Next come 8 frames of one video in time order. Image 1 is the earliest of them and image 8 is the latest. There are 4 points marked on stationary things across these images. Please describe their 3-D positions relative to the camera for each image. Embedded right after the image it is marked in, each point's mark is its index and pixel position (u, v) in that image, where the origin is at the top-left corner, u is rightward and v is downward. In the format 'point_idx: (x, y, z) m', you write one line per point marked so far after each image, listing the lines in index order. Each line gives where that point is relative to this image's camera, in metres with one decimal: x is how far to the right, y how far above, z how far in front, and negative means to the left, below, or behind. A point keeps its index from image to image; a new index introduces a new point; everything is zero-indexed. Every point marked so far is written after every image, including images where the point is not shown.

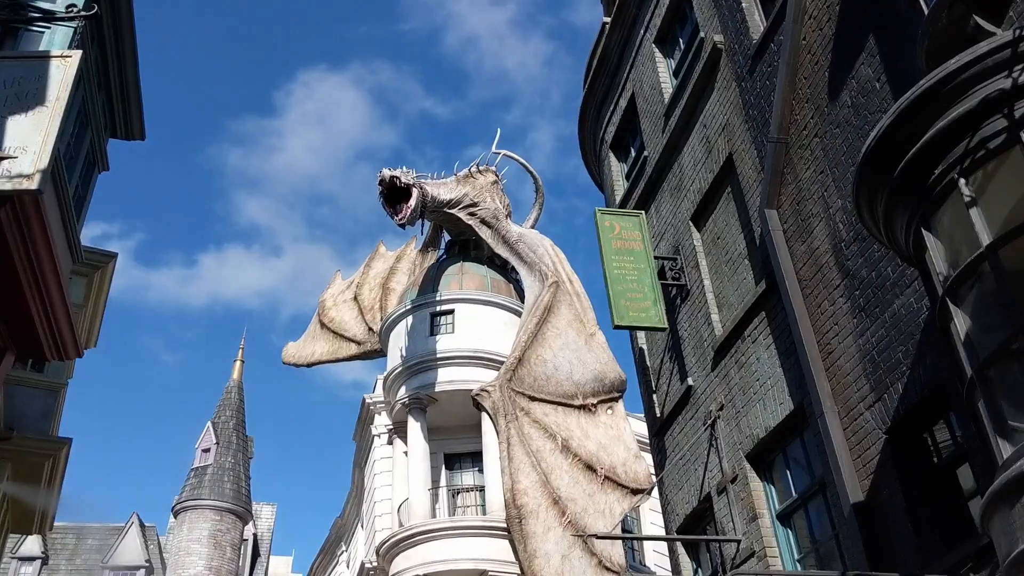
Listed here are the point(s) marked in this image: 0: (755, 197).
0: (+2.7, +1.0, +9.2) m
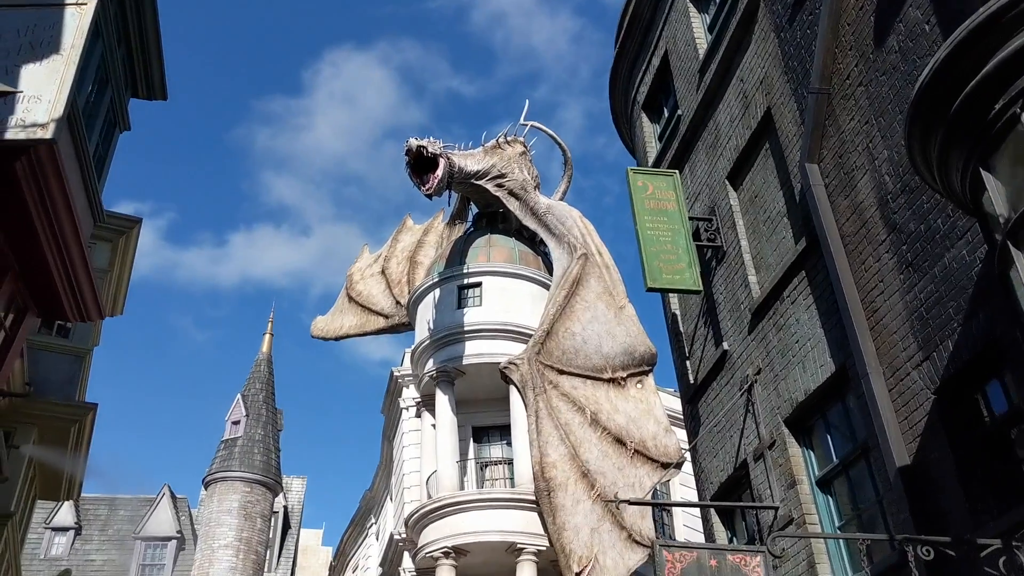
0: (+3.0, +1.5, +8.8) m
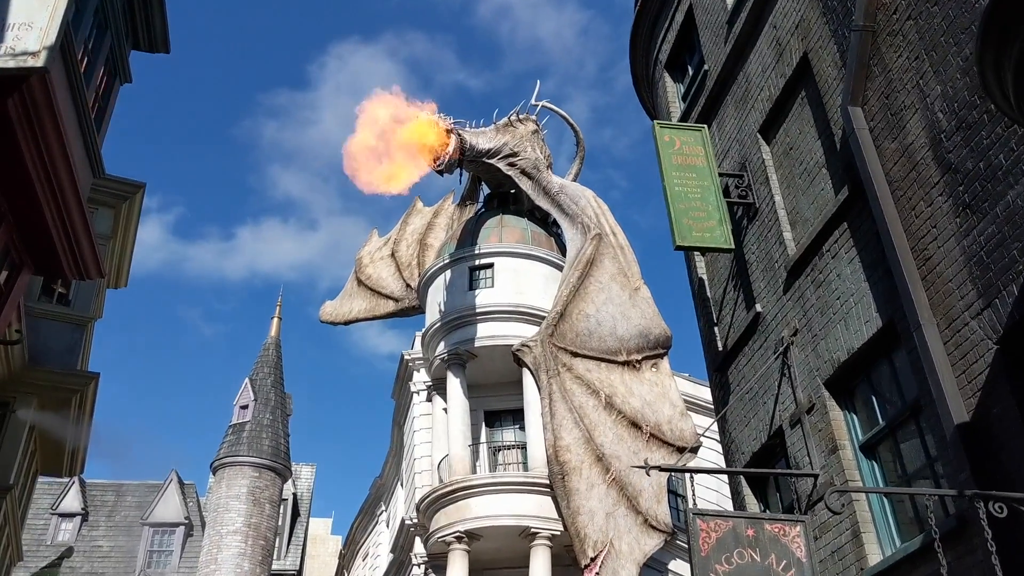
0: (+3.3, +1.9, +8.3) m
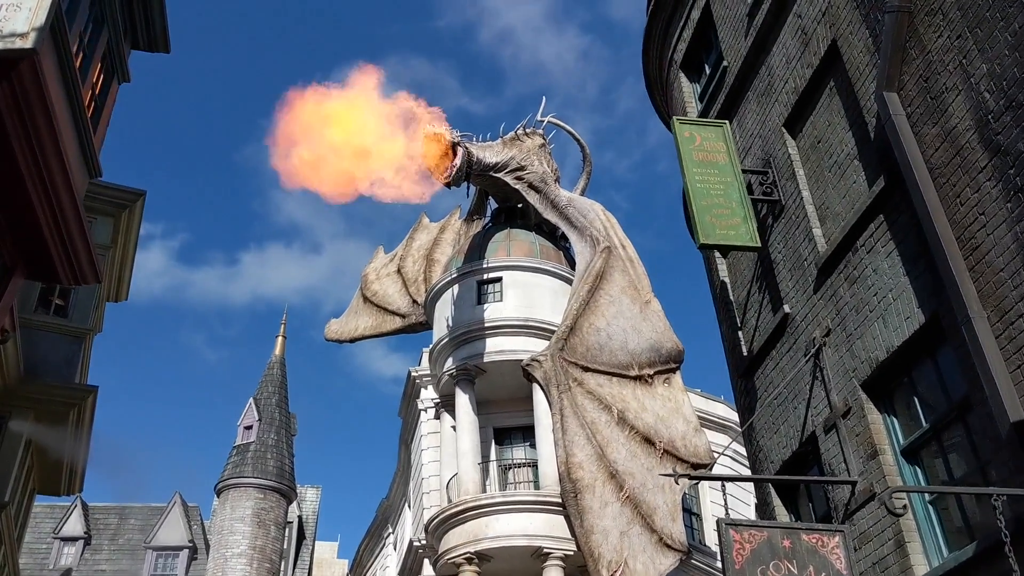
0: (+3.4, +2.0, +7.9) m
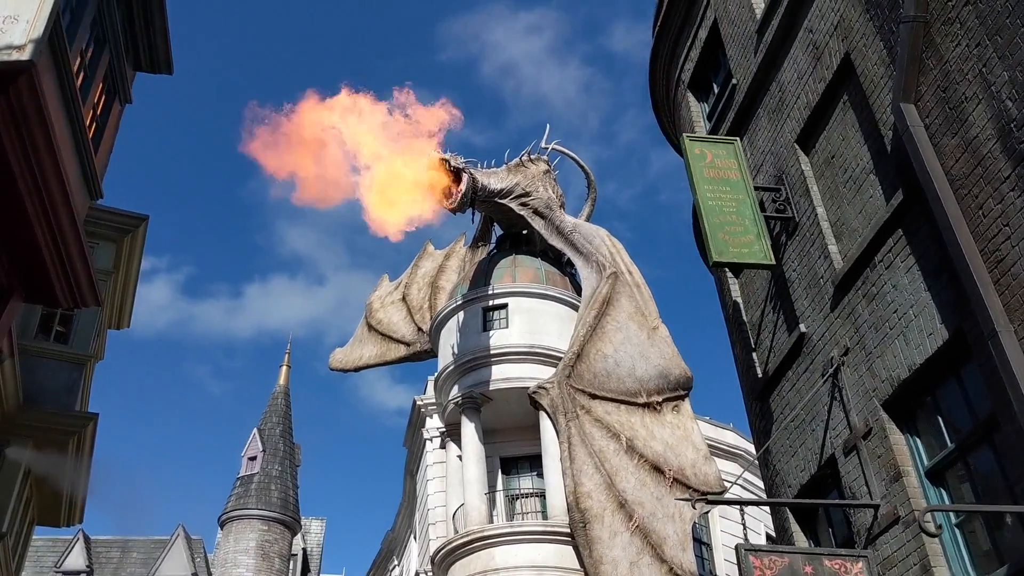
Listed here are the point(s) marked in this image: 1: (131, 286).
0: (+3.5, +1.8, +7.7) m
1: (-6.2, 0.0, +13.5) m
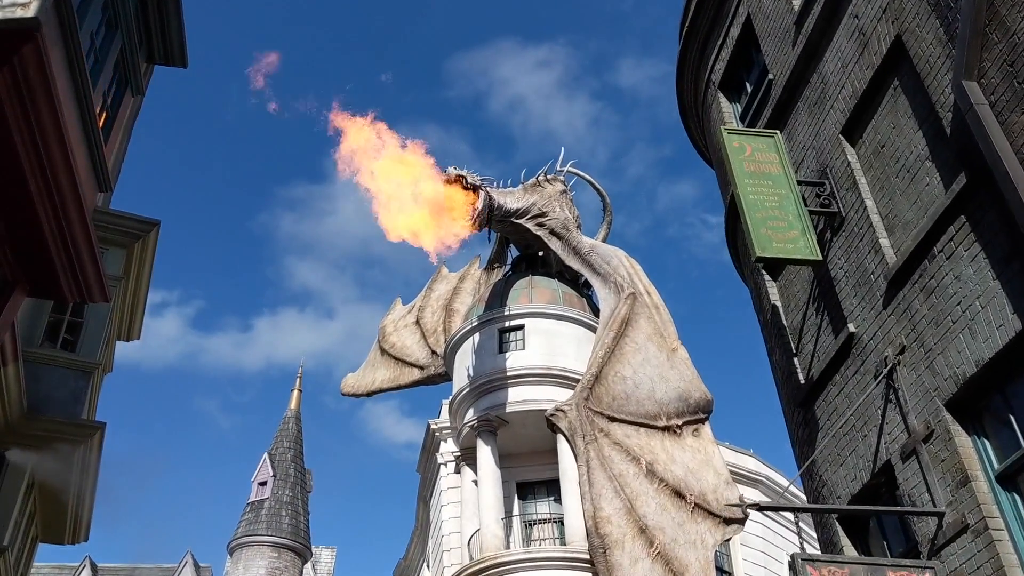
0: (+3.8, +1.9, +7.3) m
1: (-5.9, -0.1, +13.1) m
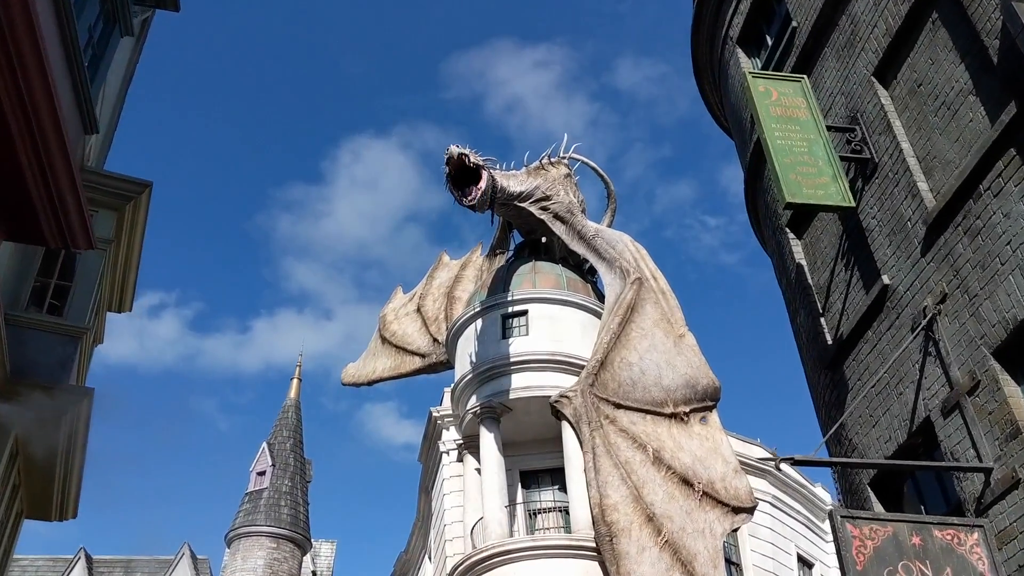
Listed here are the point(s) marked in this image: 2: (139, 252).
0: (+4.0, +2.4, +6.8) m
1: (-5.7, +0.4, +12.6) m
2: (-5.6, +0.6, +12.6) m
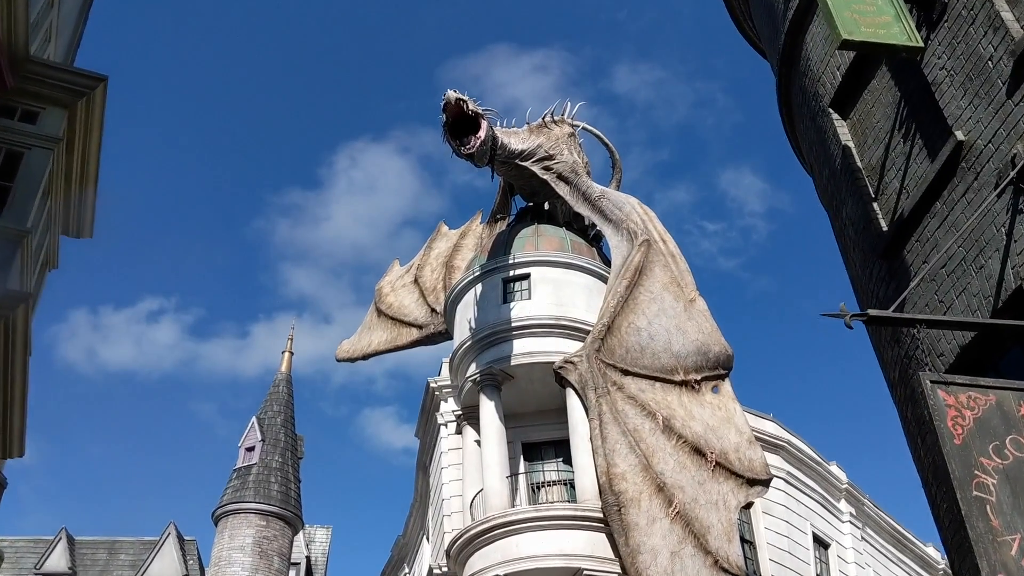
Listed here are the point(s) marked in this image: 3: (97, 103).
0: (+4.0, +3.6, +5.6) m
1: (-5.7, +1.5, +11.3) m
2: (-5.6, +1.7, +11.3) m
3: (-5.3, +2.4, +10.8) m
